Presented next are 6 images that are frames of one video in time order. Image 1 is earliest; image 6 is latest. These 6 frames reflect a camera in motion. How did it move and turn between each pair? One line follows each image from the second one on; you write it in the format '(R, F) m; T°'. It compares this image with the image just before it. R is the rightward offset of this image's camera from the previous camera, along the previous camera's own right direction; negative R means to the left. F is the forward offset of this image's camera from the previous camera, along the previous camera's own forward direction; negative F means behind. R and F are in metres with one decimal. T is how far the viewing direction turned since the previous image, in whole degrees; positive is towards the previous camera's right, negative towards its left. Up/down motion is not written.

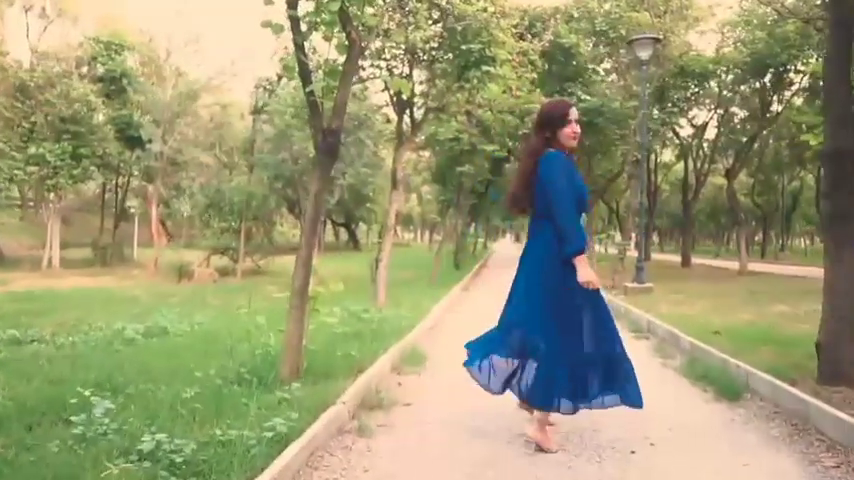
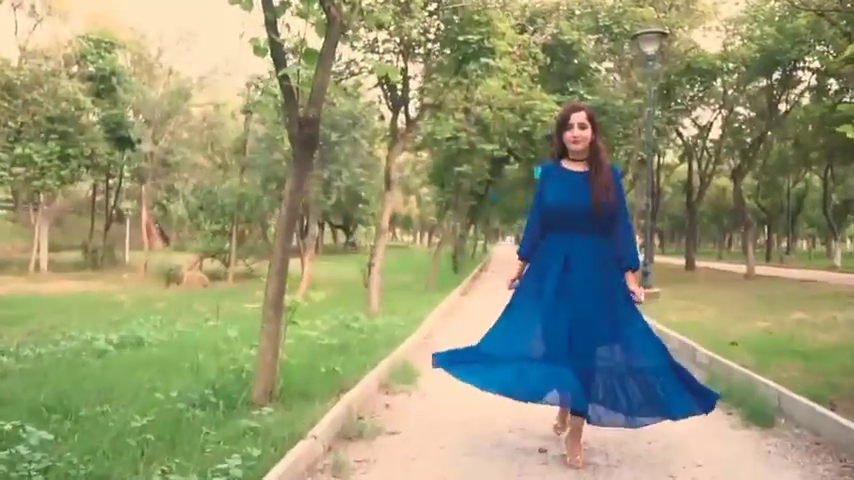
(+0.1, +0.9) m; 0°
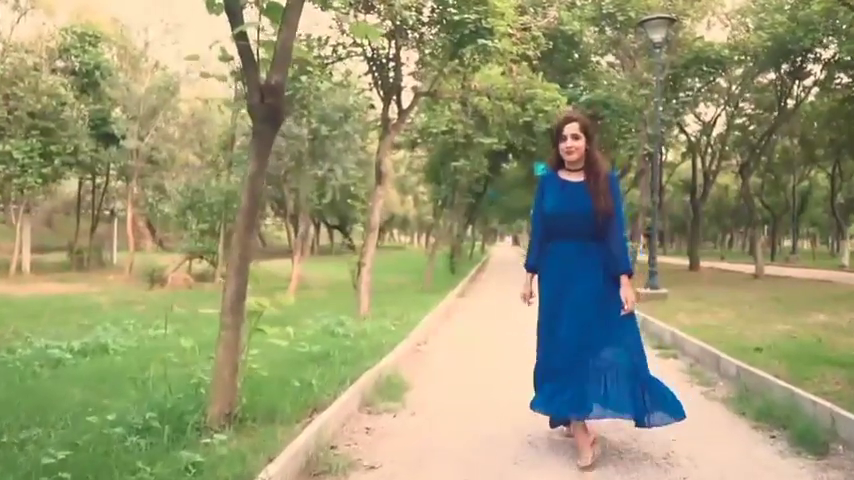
(+0.1, +1.1) m; 0°
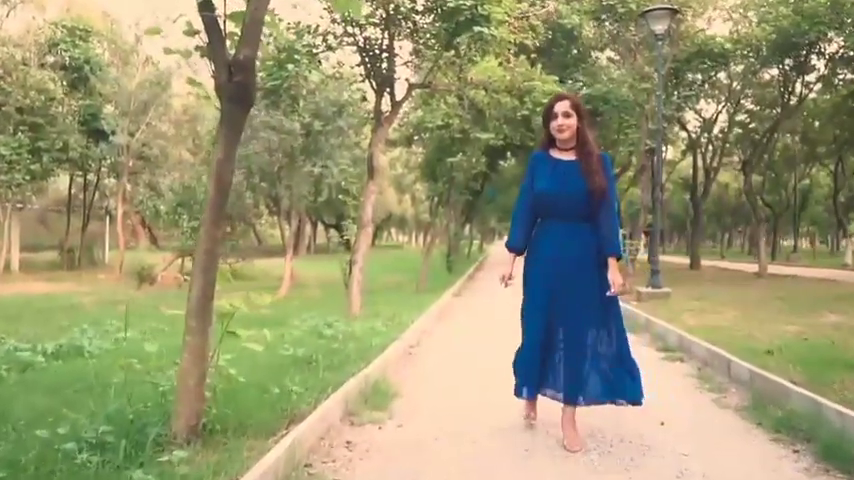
(+0.1, +0.6) m; 0°
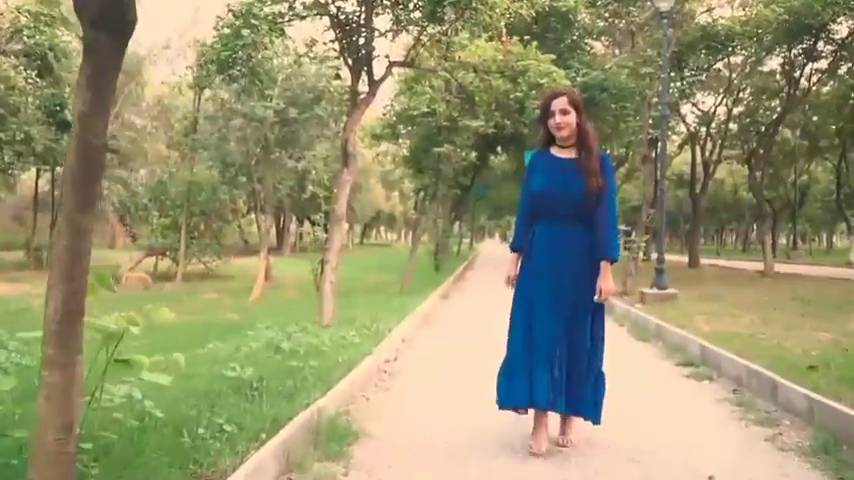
(+0.1, +1.6) m; +1°
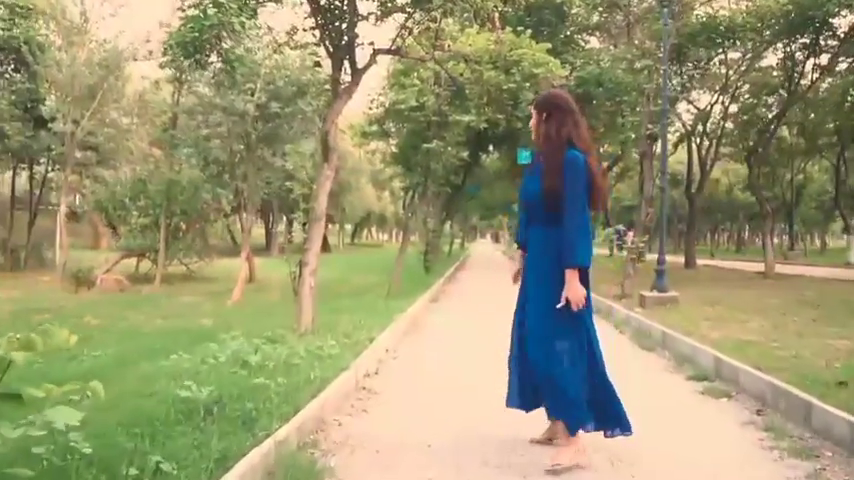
(+0.1, +0.9) m; 0°
